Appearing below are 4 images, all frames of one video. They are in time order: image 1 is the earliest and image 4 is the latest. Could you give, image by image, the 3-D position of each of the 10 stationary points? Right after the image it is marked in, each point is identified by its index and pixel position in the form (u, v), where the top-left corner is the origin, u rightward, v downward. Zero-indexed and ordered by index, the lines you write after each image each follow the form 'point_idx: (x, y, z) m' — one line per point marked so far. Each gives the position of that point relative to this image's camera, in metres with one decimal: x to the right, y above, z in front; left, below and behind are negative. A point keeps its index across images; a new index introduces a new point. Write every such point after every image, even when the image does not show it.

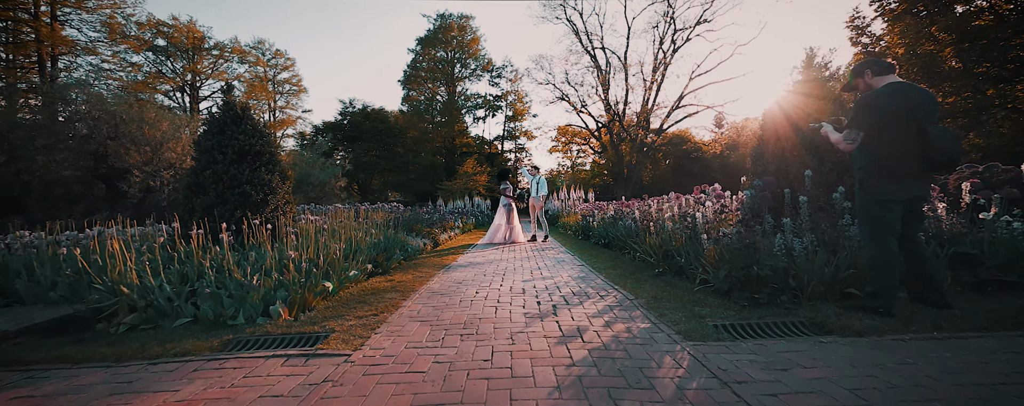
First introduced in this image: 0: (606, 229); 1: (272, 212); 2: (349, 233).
0: (+2.1, -0.6, +9.8) m
1: (-3.2, -0.1, +5.7) m
2: (-2.3, -0.4, +6.1) m
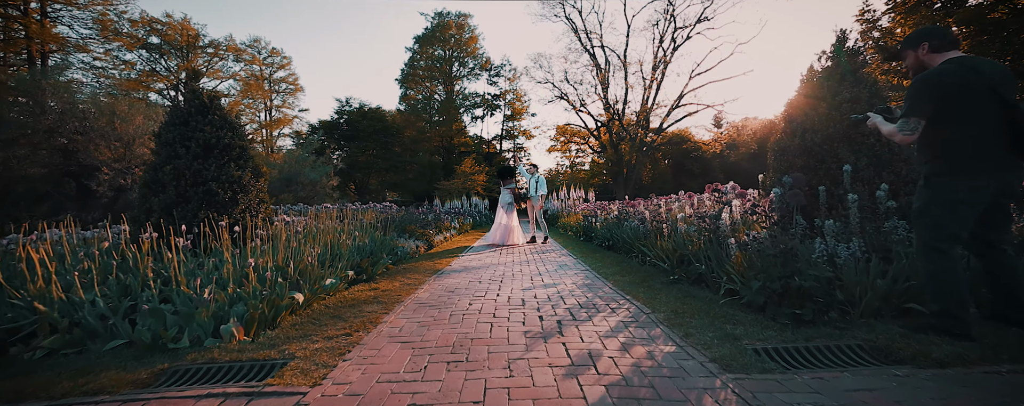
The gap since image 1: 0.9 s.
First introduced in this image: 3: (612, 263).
0: (+2.1, -0.6, +9.2) m
1: (-3.2, -0.1, +5.1) m
2: (-2.3, -0.4, +5.5) m
3: (+1.6, -1.0, +6.8) m
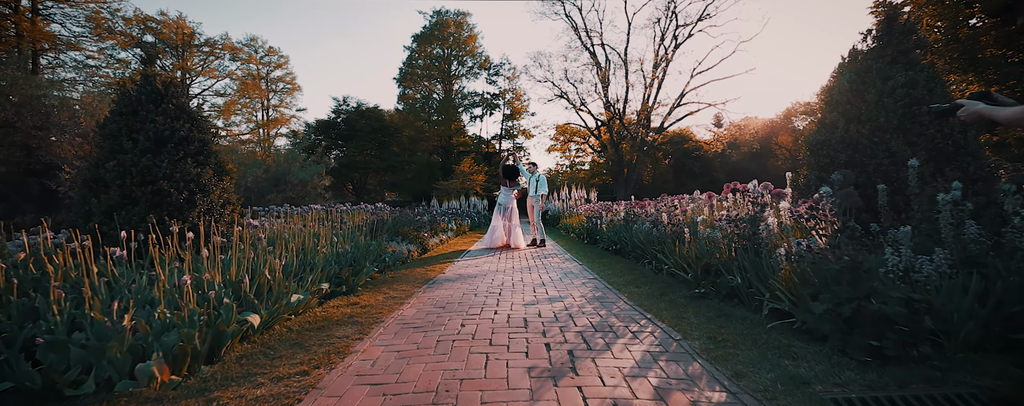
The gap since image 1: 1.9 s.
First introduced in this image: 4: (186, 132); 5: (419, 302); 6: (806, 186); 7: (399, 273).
0: (+2.1, -0.6, +8.5) m
1: (-3.2, -0.1, +4.4) m
2: (-2.3, -0.4, +4.9) m
3: (+1.6, -1.0, +6.1) m
4: (-3.4, +0.7, +4.5) m
5: (-1.0, -1.0, +4.5) m
6: (+3.3, +0.2, +4.8) m
7: (-1.7, -1.0, +6.4) m
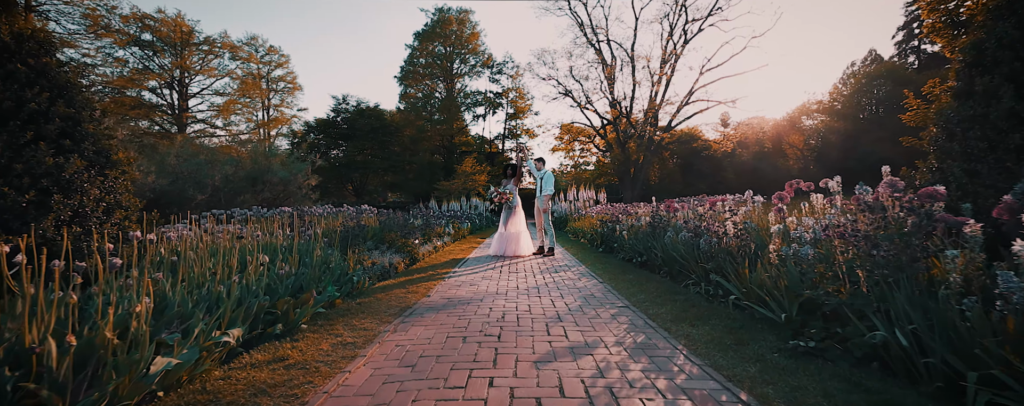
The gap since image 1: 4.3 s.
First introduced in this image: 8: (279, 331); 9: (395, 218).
0: (+2.1, -0.6, +7.1) m
1: (-3.2, -0.2, +3.0) m
2: (-2.3, -0.5, +3.4) m
3: (+1.6, -1.0, +4.7) m
4: (-3.4, +0.7, +3.1) m
5: (-0.9, -1.1, +3.1) m
6: (+3.4, +0.2, +3.4) m
7: (-1.6, -1.1, +5.0) m
8: (-1.8, -1.0, +3.3) m
9: (-2.8, -0.4, +10.5) m
